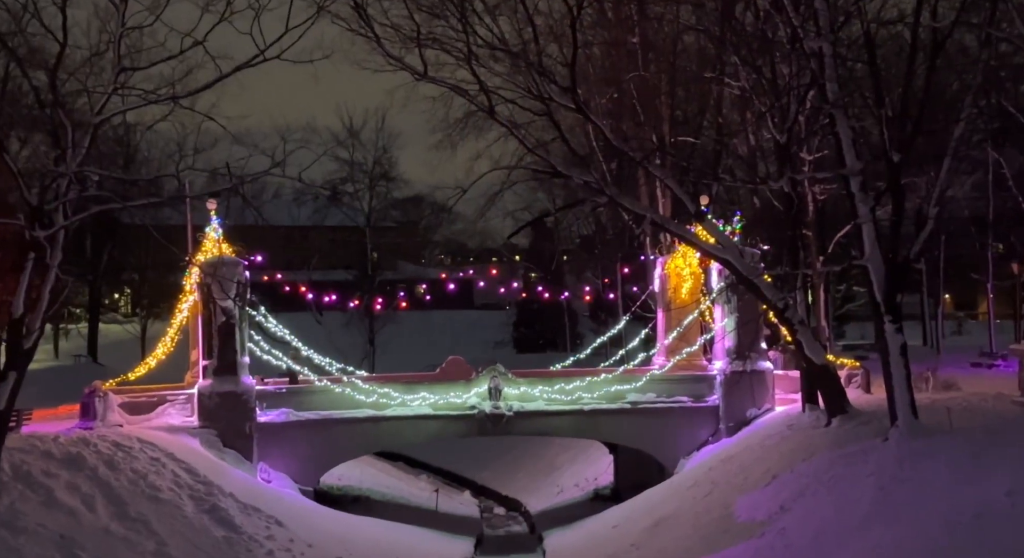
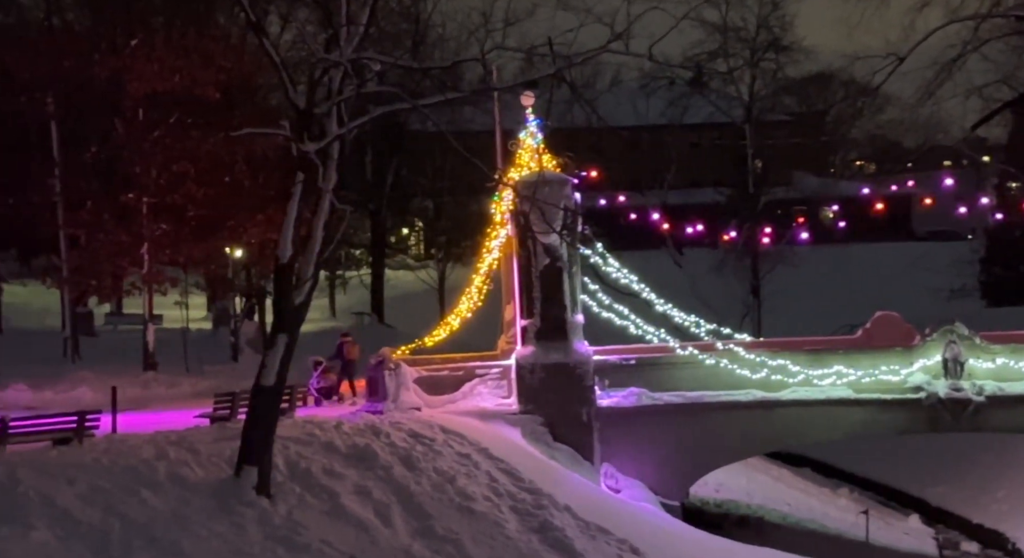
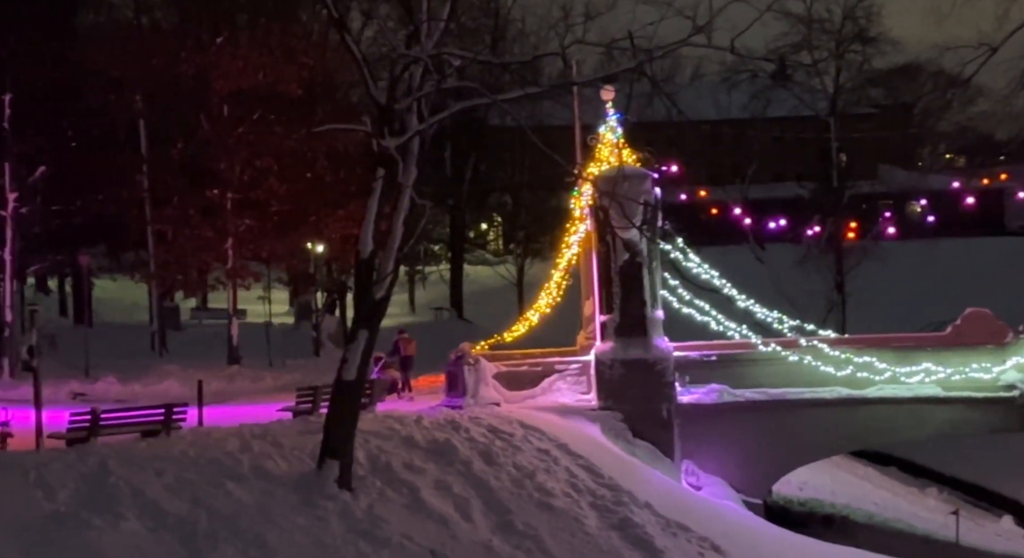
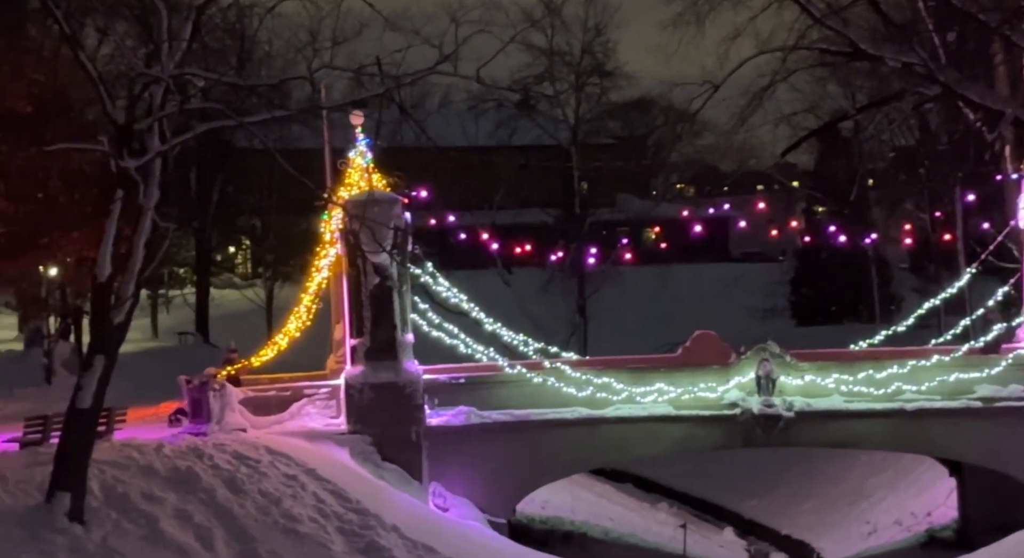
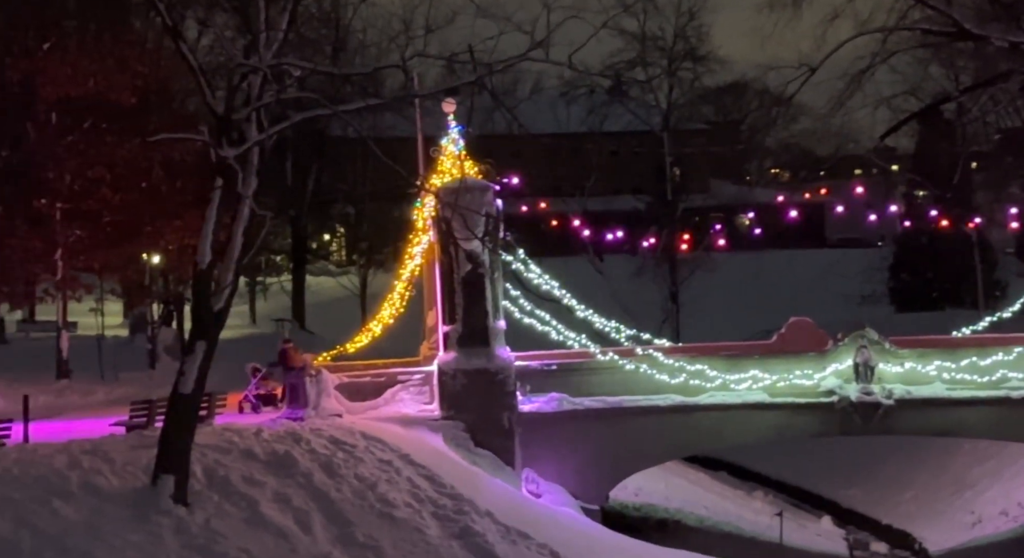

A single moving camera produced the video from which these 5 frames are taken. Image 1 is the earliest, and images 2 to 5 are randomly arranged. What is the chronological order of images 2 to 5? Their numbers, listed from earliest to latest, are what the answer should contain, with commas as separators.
4, 5, 2, 3
